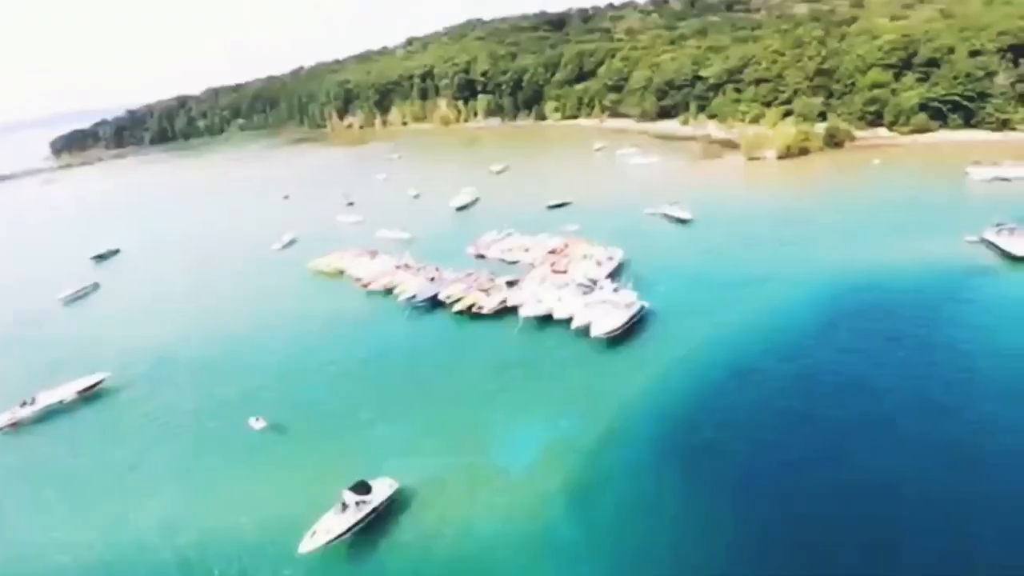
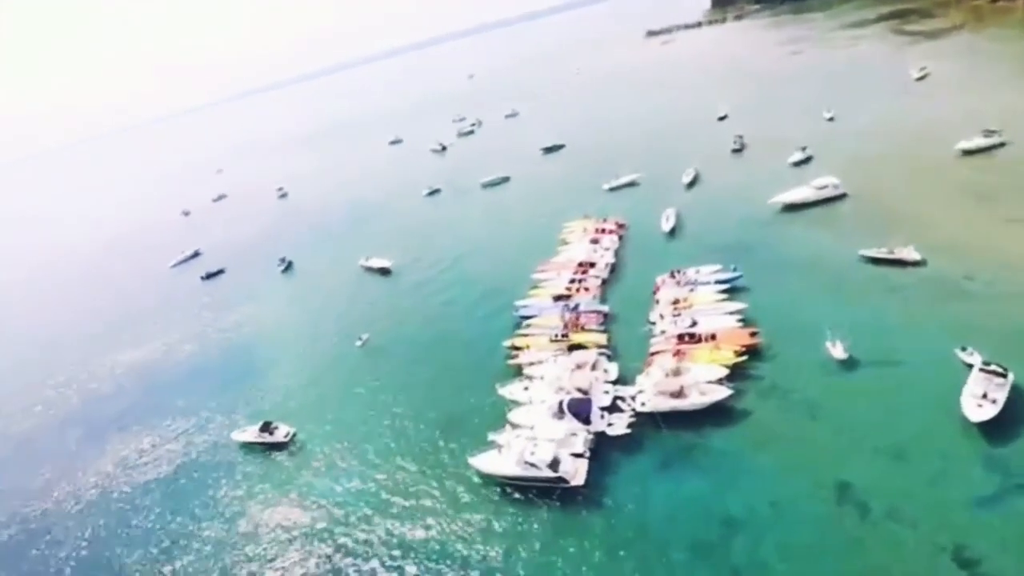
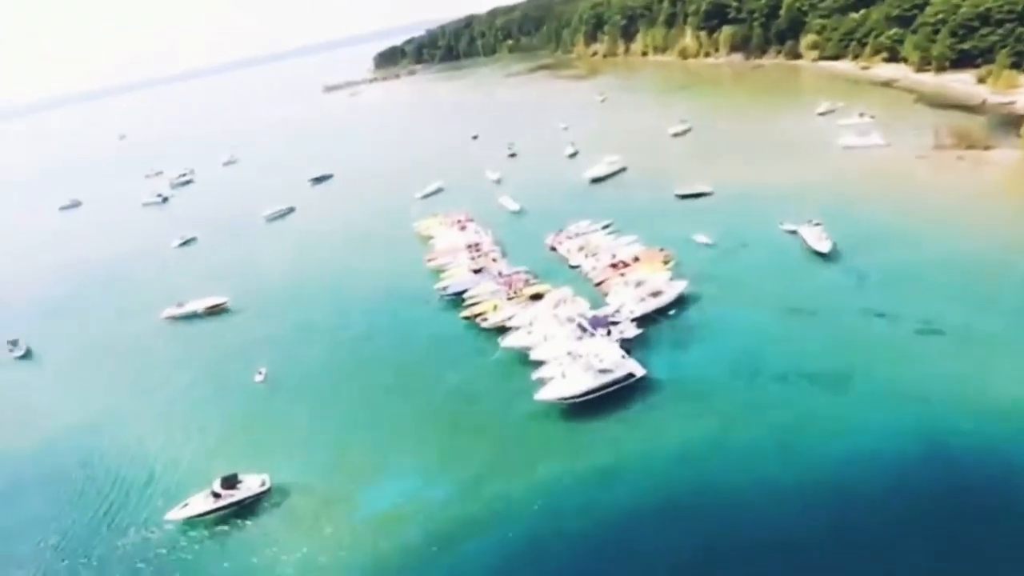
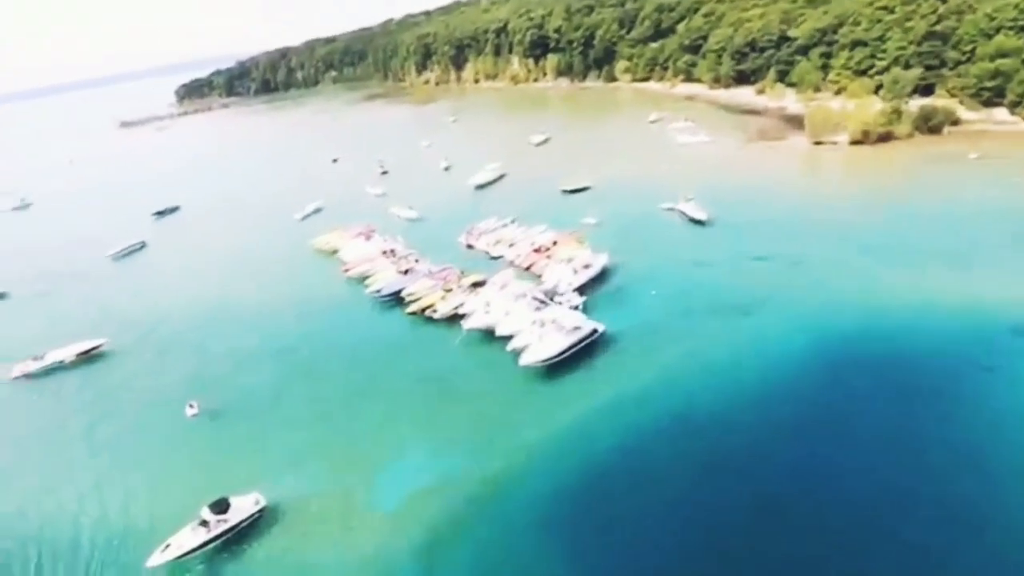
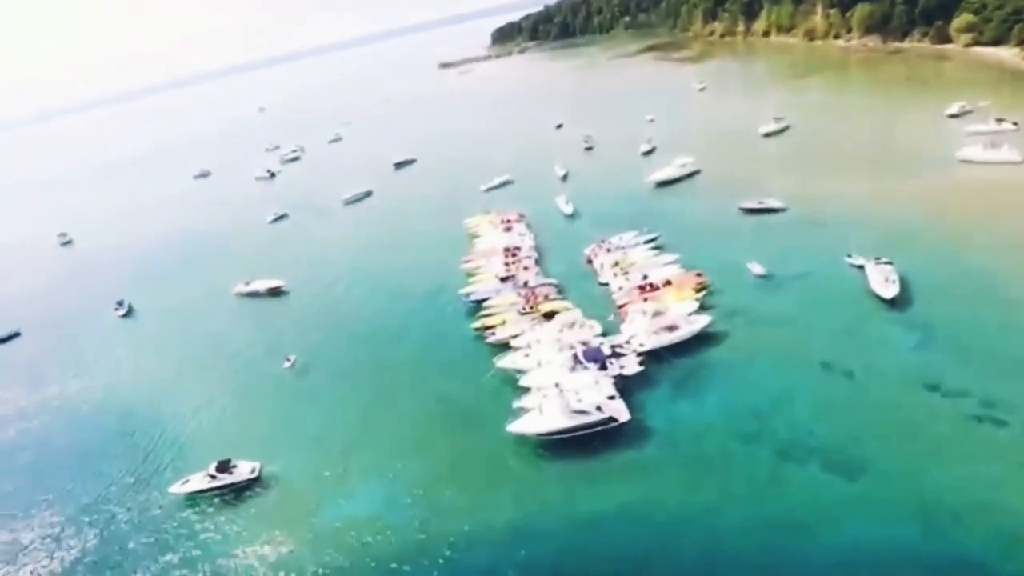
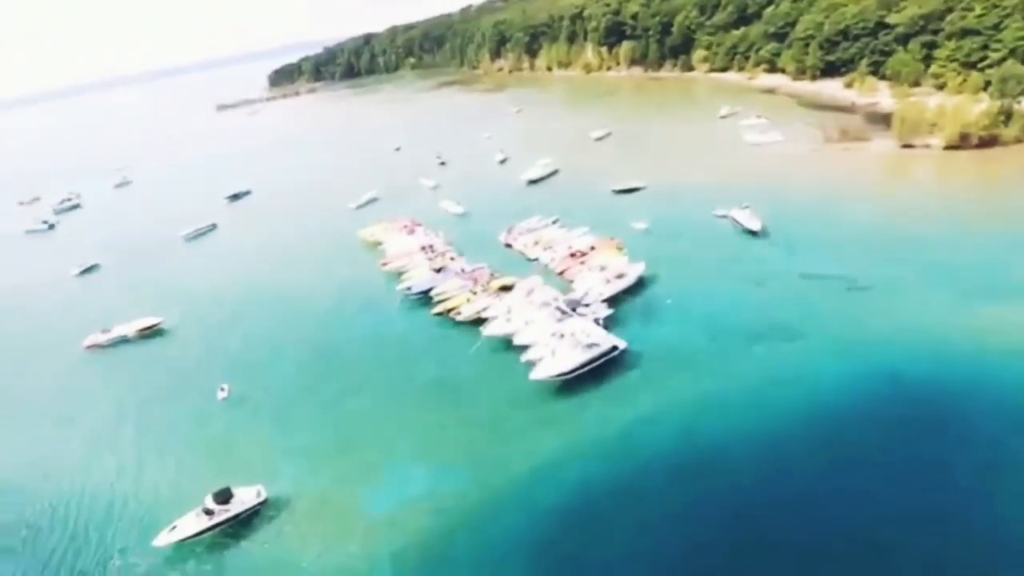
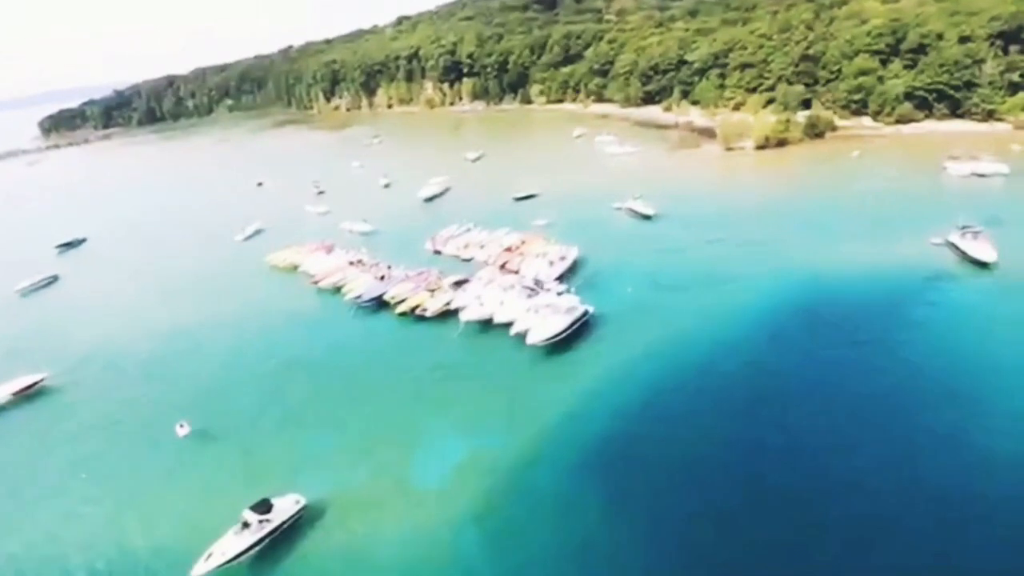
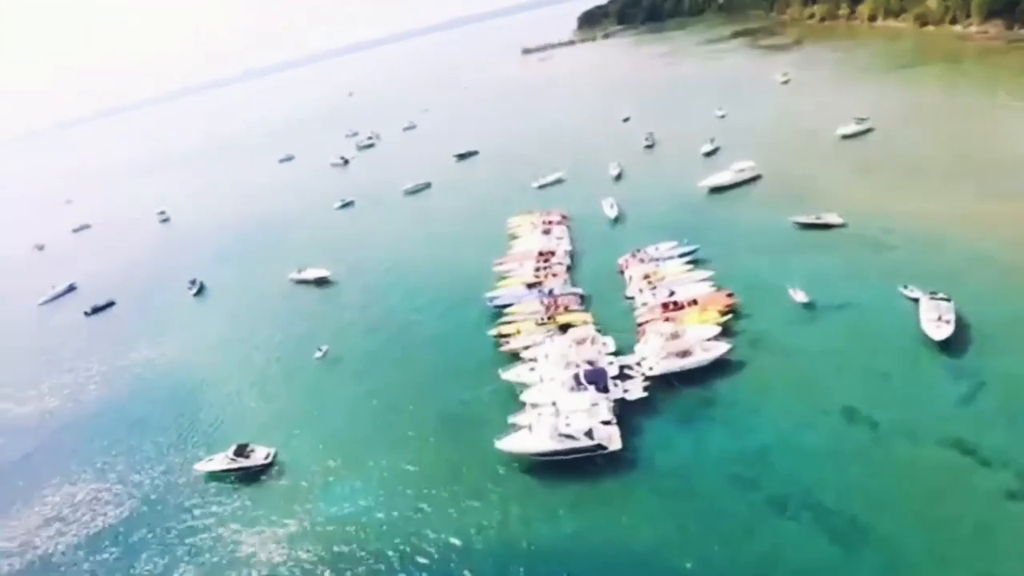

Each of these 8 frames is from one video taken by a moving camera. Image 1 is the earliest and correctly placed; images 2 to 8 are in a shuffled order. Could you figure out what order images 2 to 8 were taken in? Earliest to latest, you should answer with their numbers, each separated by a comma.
7, 4, 6, 3, 5, 8, 2
